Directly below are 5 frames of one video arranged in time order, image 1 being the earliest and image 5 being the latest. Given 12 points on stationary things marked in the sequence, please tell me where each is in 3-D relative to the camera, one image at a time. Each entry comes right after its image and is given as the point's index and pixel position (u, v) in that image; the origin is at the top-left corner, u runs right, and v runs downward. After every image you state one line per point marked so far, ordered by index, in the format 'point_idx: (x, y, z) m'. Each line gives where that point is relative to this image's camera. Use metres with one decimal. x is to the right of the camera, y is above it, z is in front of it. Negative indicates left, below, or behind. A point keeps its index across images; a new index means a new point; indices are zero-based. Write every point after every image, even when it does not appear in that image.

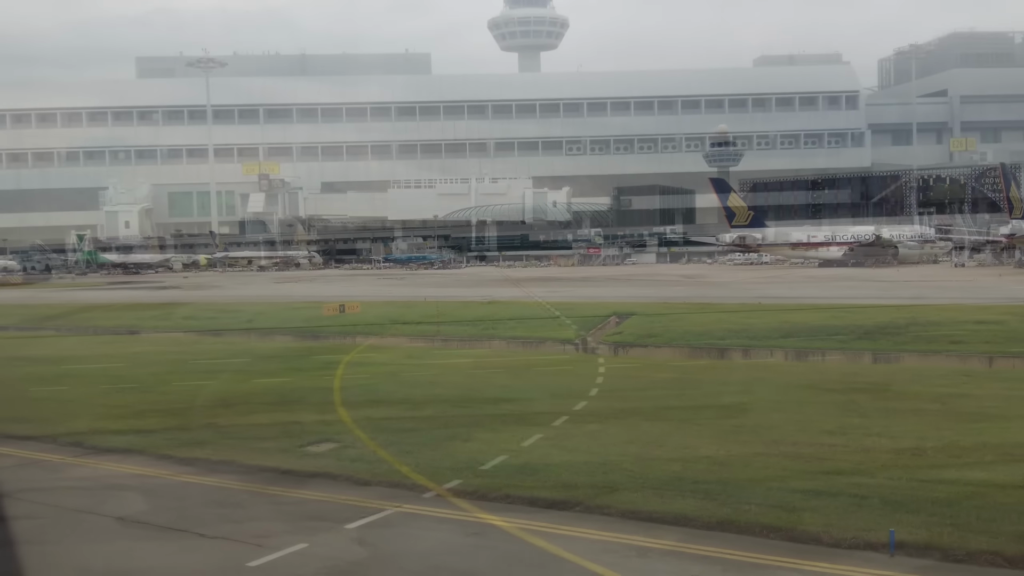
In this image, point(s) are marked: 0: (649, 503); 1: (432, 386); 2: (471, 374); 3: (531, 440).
0: (+1.2, -1.9, +10.1) m
1: (-1.2, -1.5, +17.2) m
2: (-0.6, -1.4, +18.3) m
3: (+0.2, -1.7, +12.9) m
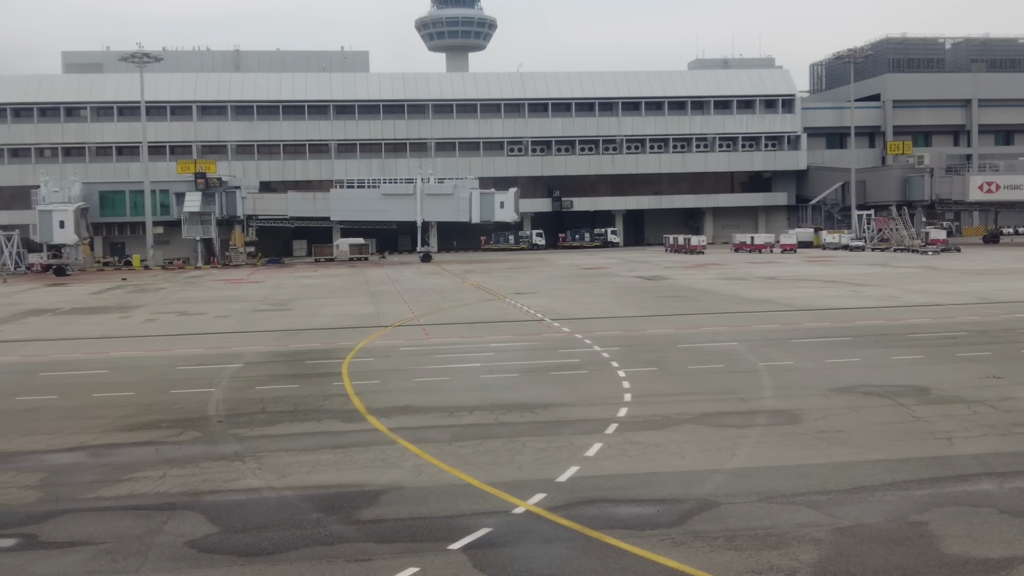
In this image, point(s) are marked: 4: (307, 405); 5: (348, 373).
0: (+2.0, -1.9, +9.6) m
1: (-0.8, -1.5, +16.4) m
2: (-0.3, -1.4, +17.6) m
3: (+0.9, -1.7, +12.2) m
4: (-2.8, -1.6, +15.6) m
5: (-2.7, -1.4, +18.8) m
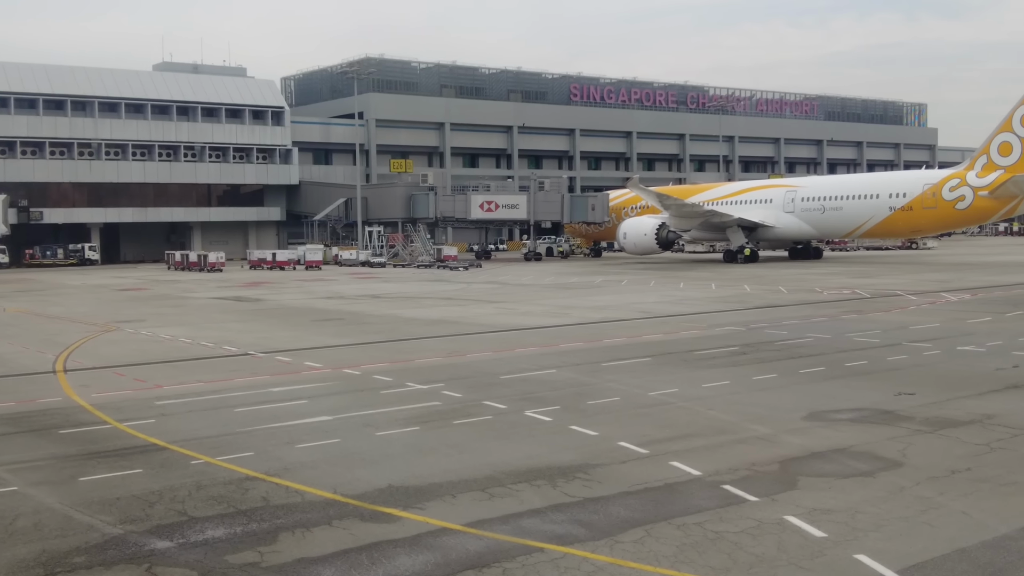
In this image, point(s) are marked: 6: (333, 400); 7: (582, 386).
0: (+4.7, -2.1, +7.7) m
1: (-1.2, -1.9, +12.3) m
2: (-1.4, -1.8, +13.5) m
3: (+2.4, -2.0, +9.5) m
4: (-2.5, -2.0, +10.6) m
5: (-3.9, -1.8, +13.4) m
6: (-2.6, -1.6, +16.6) m
7: (+1.0, -1.5, +17.3) m
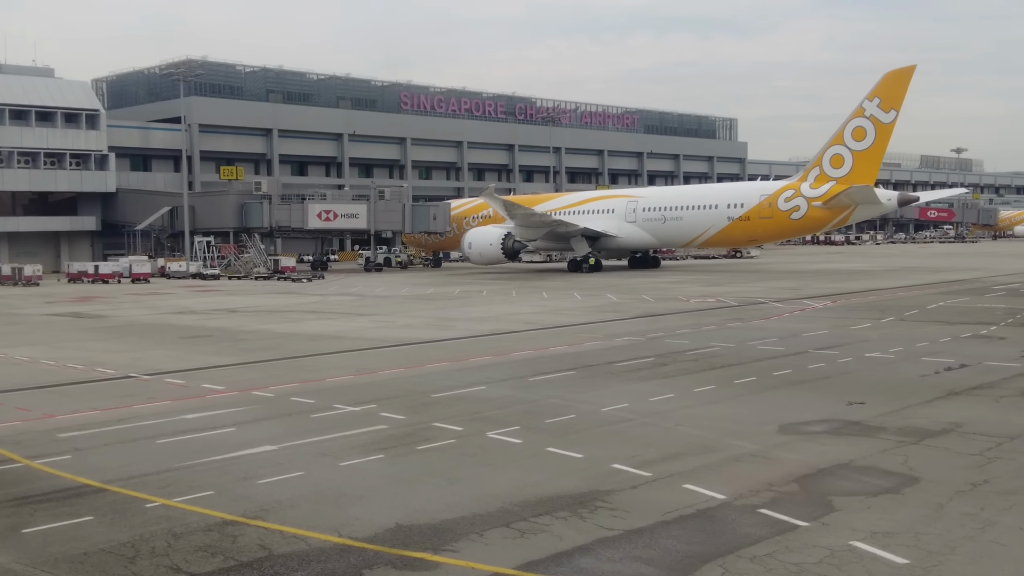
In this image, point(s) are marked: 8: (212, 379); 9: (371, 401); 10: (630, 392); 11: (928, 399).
0: (+5.4, -2.1, +7.6) m
1: (-1.1, -2.0, +11.1) m
2: (-1.6, -1.9, +12.3) m
3: (+2.8, -2.1, +8.9) m
4: (-2.2, -2.1, +9.2) m
5: (-4.1, -2.0, +11.7) m
6: (-3.3, -1.8, +15.1) m
7: (+0.2, -1.7, +16.4) m
8: (-5.3, -1.5, +19.9) m
9: (-2.1, -1.7, +16.8) m
10: (+1.8, -1.6, +17.3) m
11: (+5.8, -1.6, +16.1) m
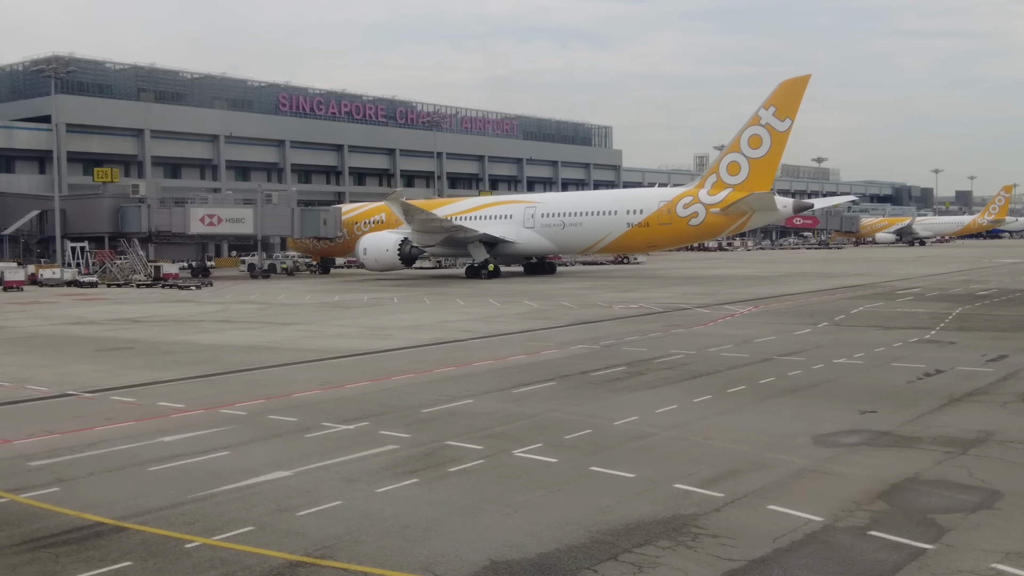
0: (+6.5, -2.1, +7.4) m
1: (-0.5, -2.1, +10.0) m
2: (-1.0, -2.0, +11.2) m
3: (+3.8, -2.1, +8.4) m
4: (-1.2, -2.2, +8.0) m
5: (-3.4, -2.1, +10.3) m
6: (-3.1, -1.9, +13.8) m
7: (+0.2, -1.8, +15.5) m
8: (-5.6, -1.7, +18.3) m
9: (-2.1, -1.8, +15.6) m
10: (+1.7, -1.7, +16.6) m
11: (+5.9, -1.6, +15.8) m
